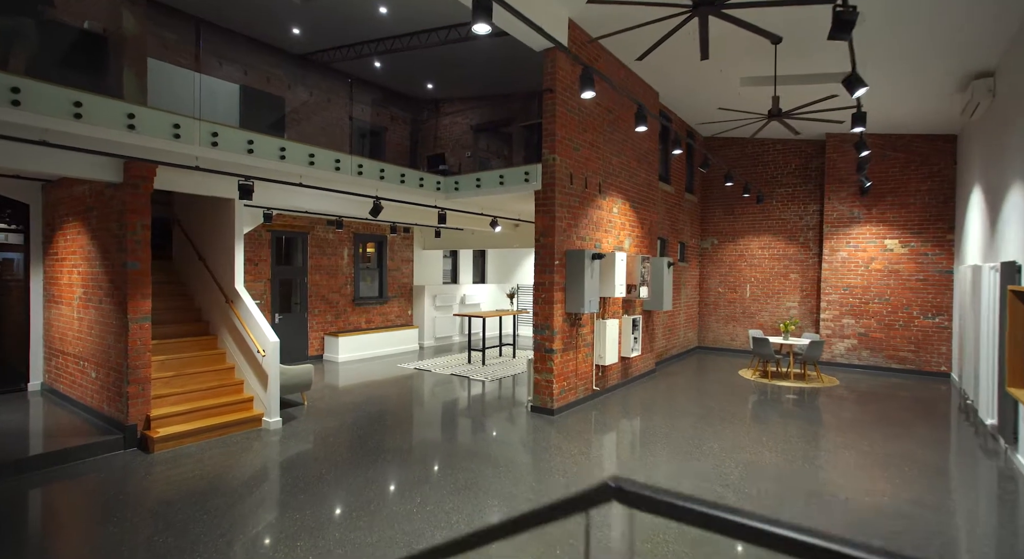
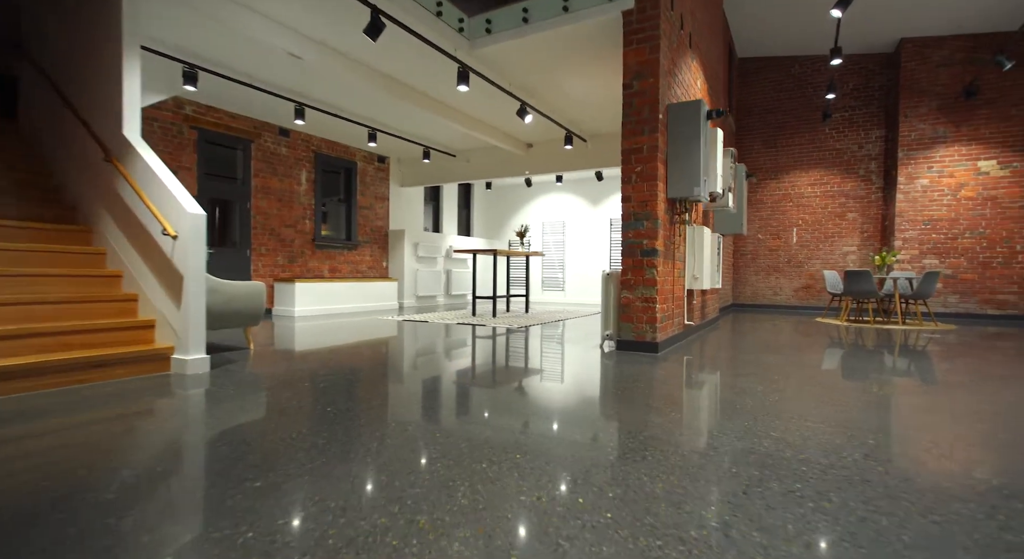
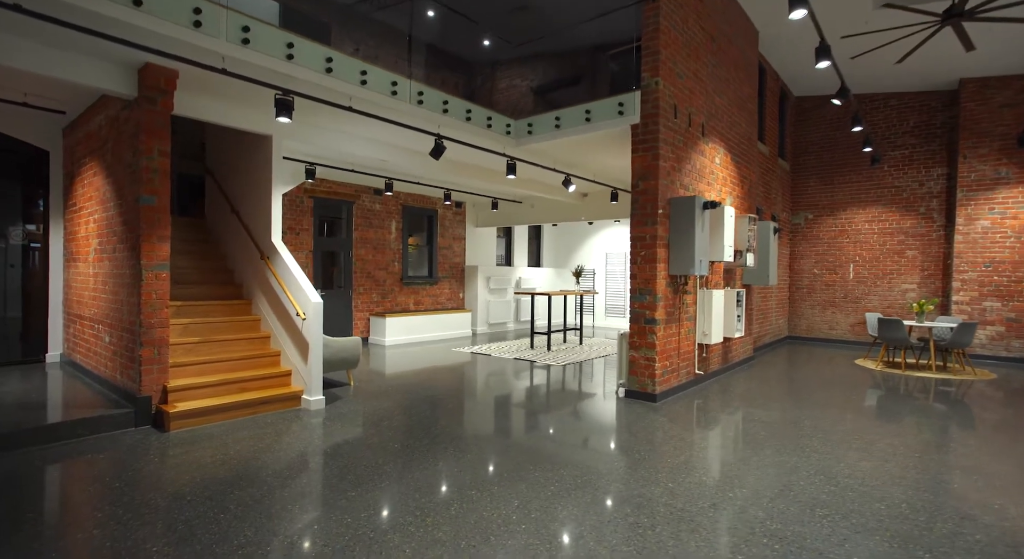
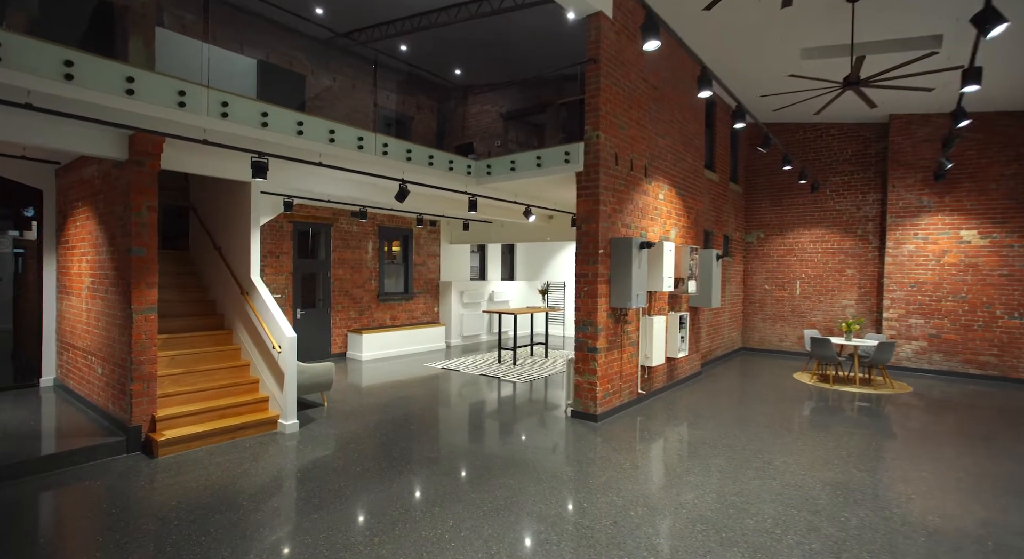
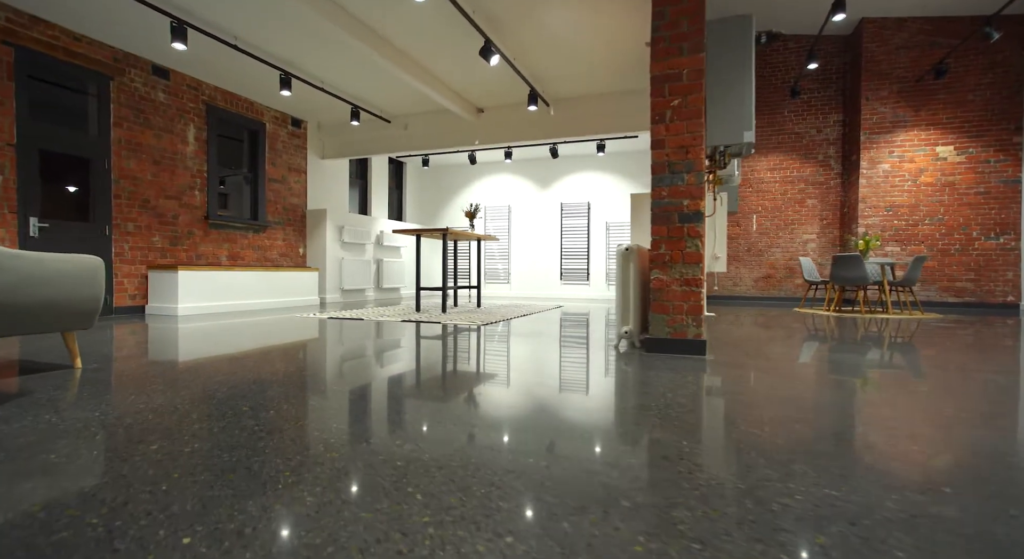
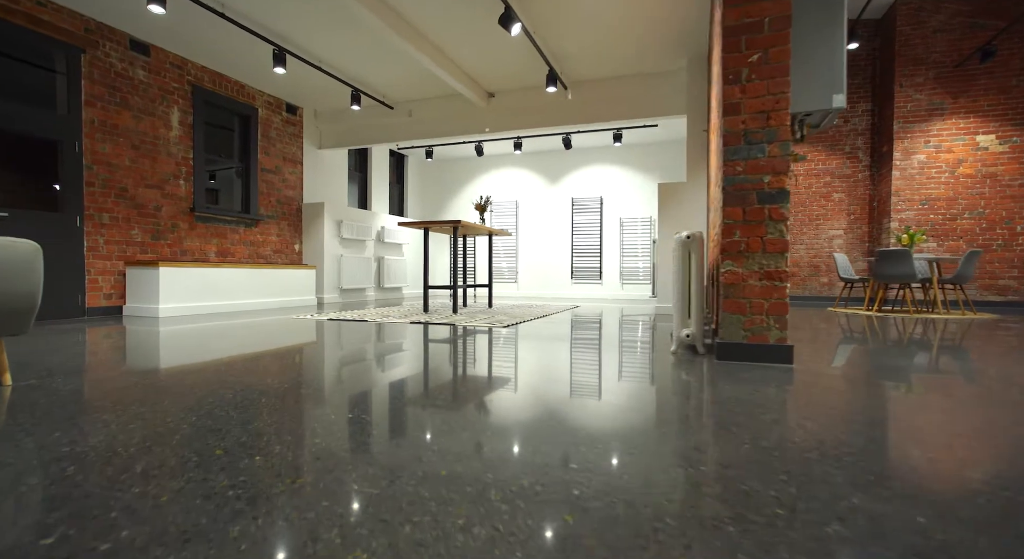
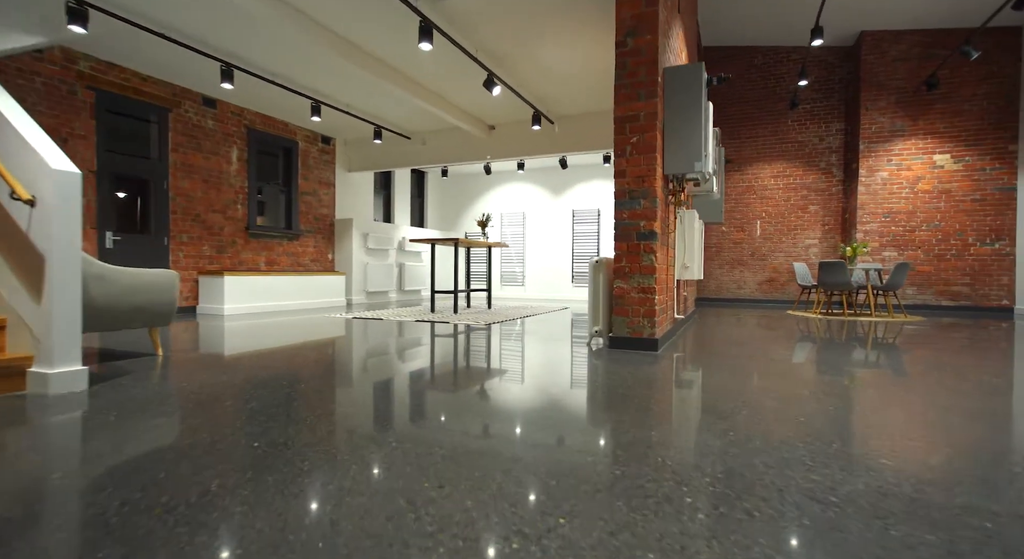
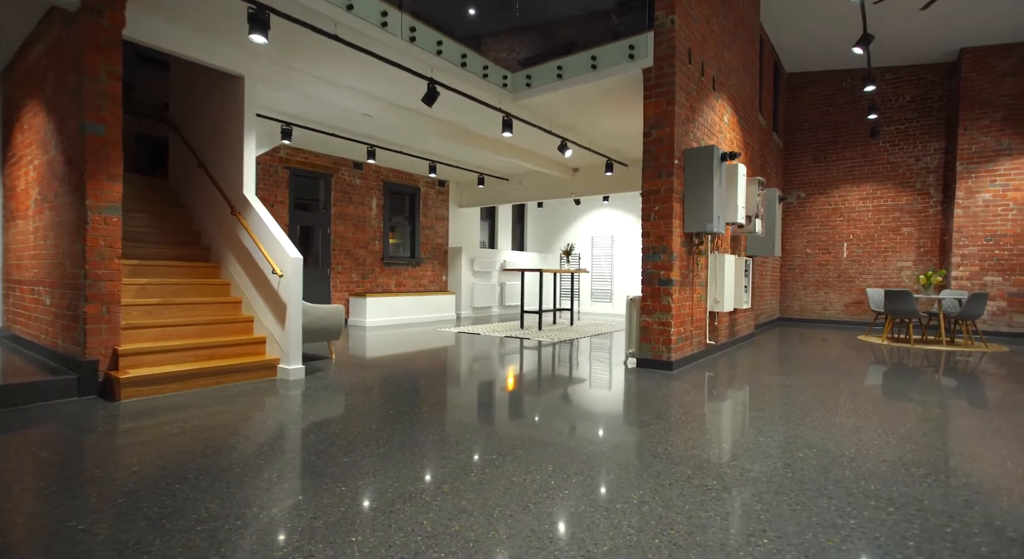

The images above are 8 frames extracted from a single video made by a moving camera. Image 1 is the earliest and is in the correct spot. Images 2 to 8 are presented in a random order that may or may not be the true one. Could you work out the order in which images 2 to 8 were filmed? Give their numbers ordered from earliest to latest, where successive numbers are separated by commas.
4, 3, 8, 2, 7, 5, 6
